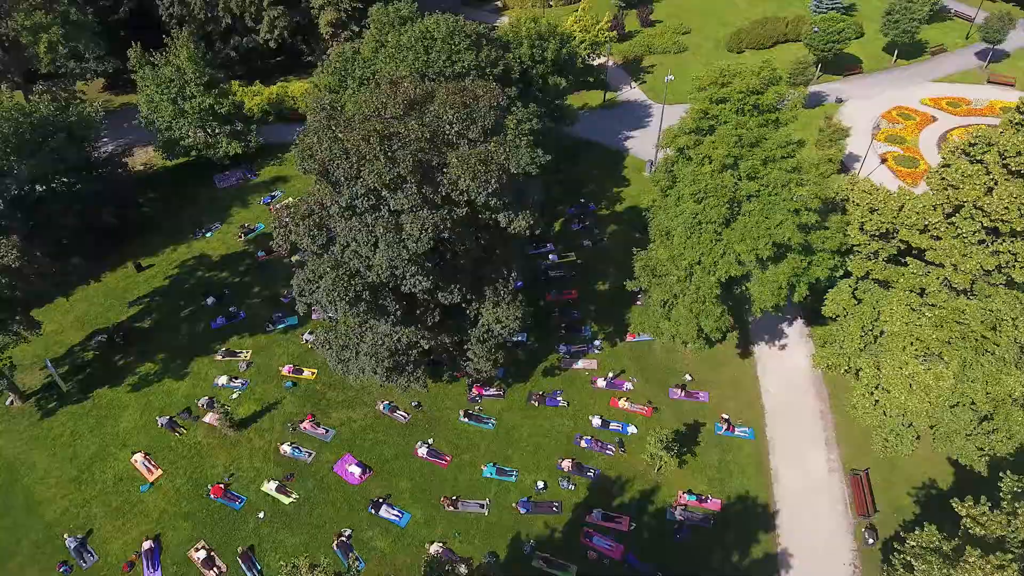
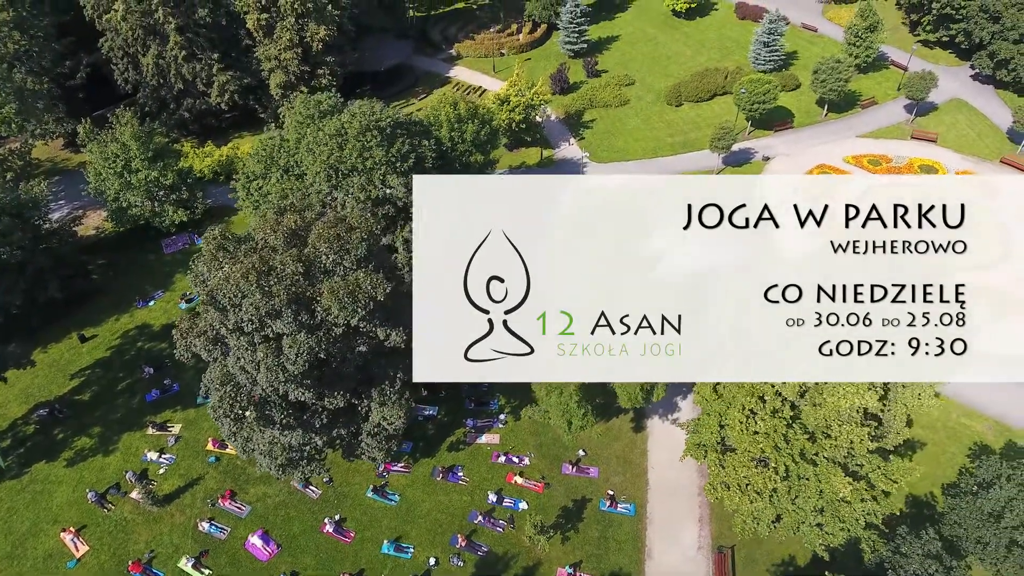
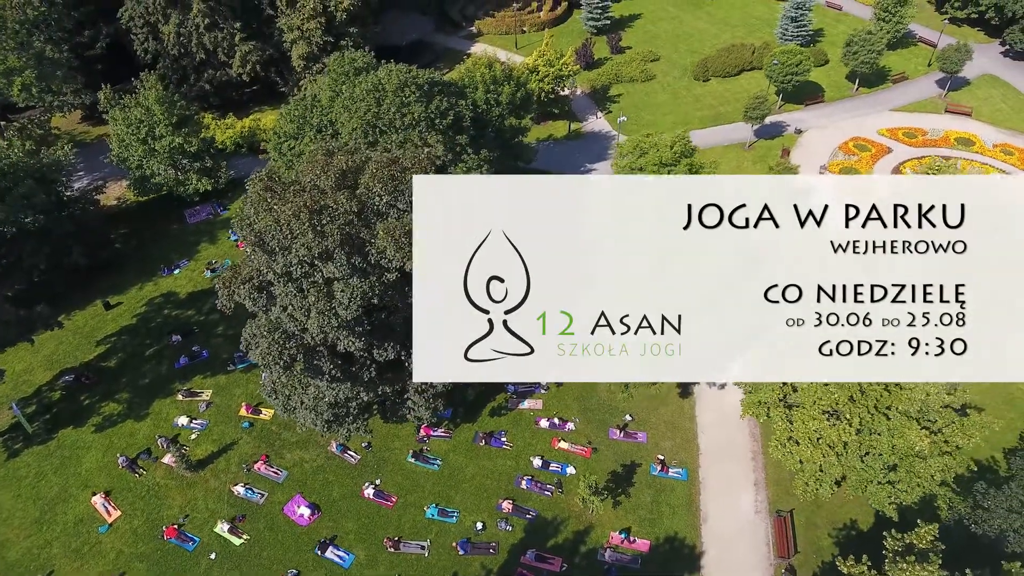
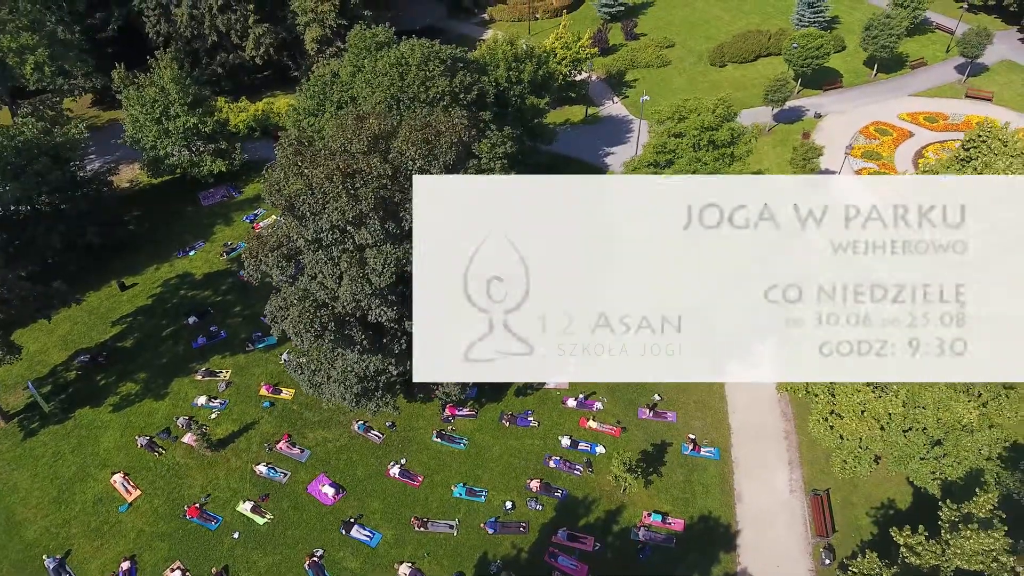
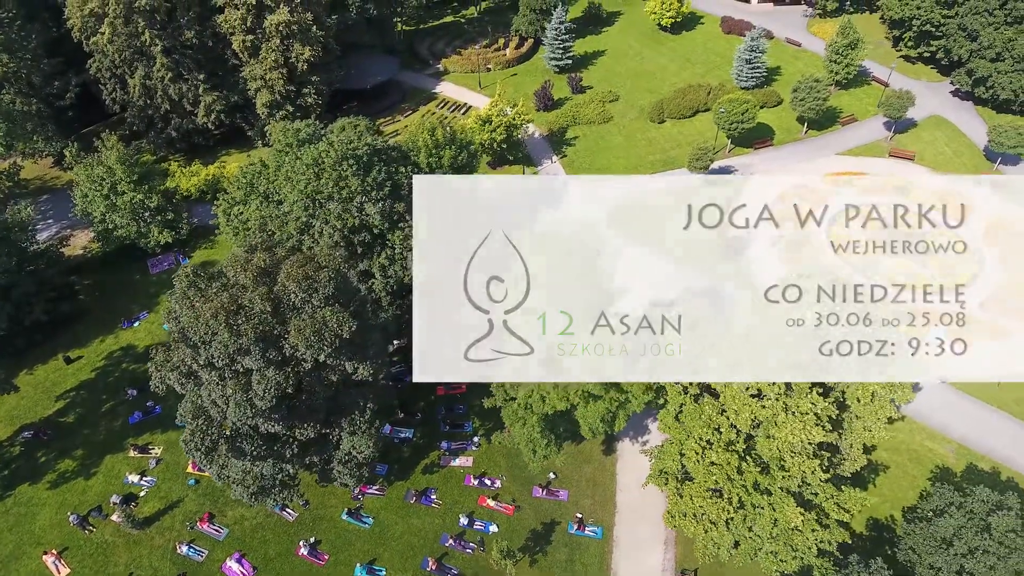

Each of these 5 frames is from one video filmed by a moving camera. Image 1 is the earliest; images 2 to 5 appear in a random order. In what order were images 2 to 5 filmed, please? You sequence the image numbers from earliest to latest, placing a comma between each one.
4, 3, 2, 5
